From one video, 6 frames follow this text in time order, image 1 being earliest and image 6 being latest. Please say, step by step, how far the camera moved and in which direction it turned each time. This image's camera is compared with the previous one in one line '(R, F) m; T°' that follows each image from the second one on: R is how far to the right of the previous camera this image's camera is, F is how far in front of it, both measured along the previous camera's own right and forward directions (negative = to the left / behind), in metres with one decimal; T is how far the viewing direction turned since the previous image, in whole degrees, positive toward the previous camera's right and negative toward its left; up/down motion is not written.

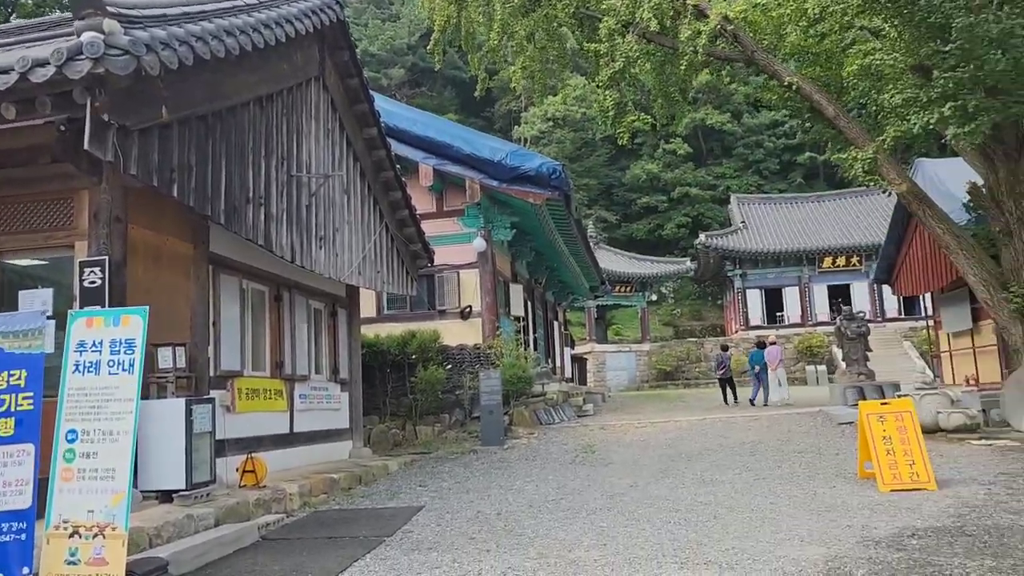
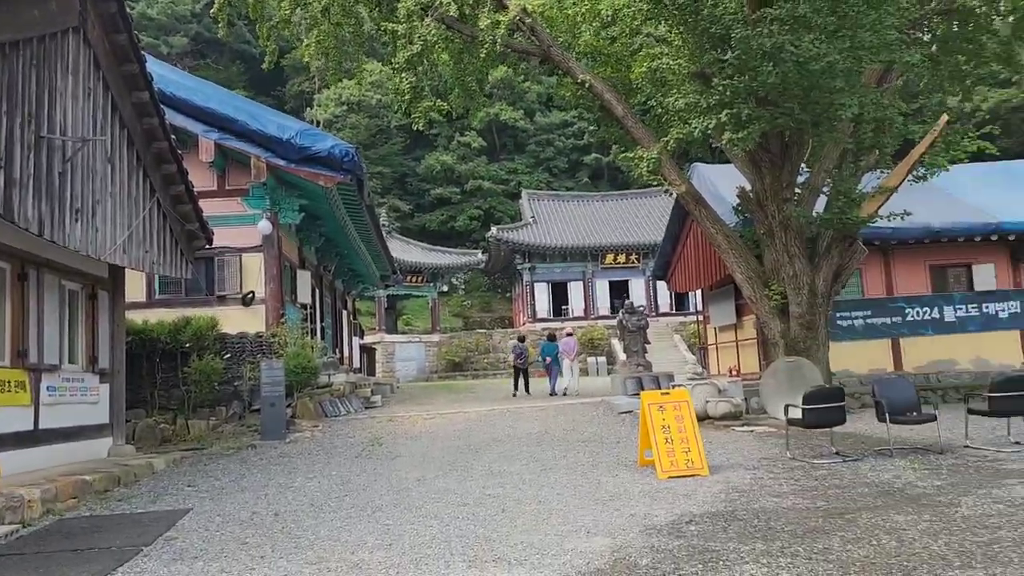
(0.0, +0.2) m; +14°
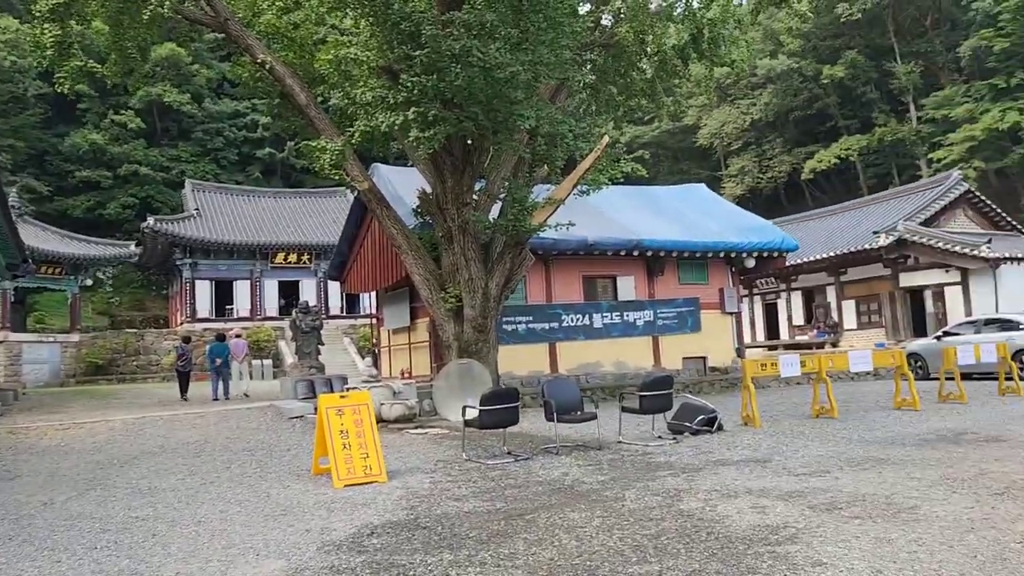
(0.0, +0.3) m; +22°
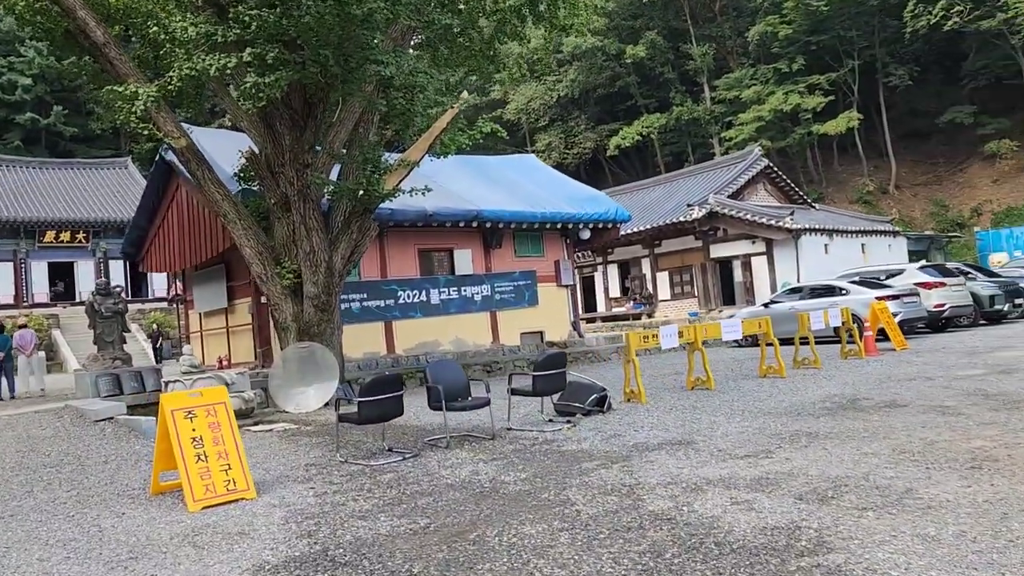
(-0.5, +0.9) m; +14°
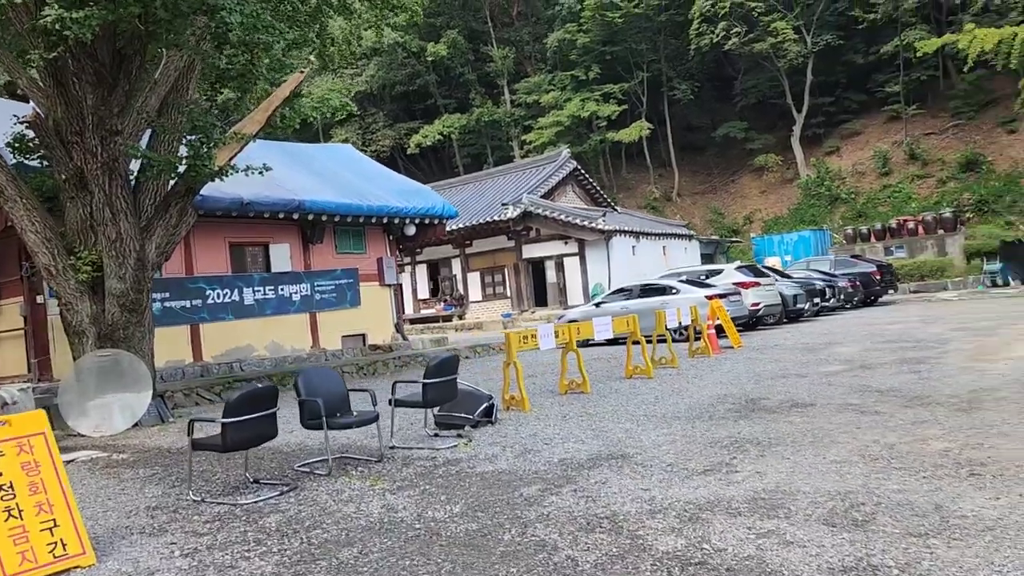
(-0.6, +0.9) m; +15°
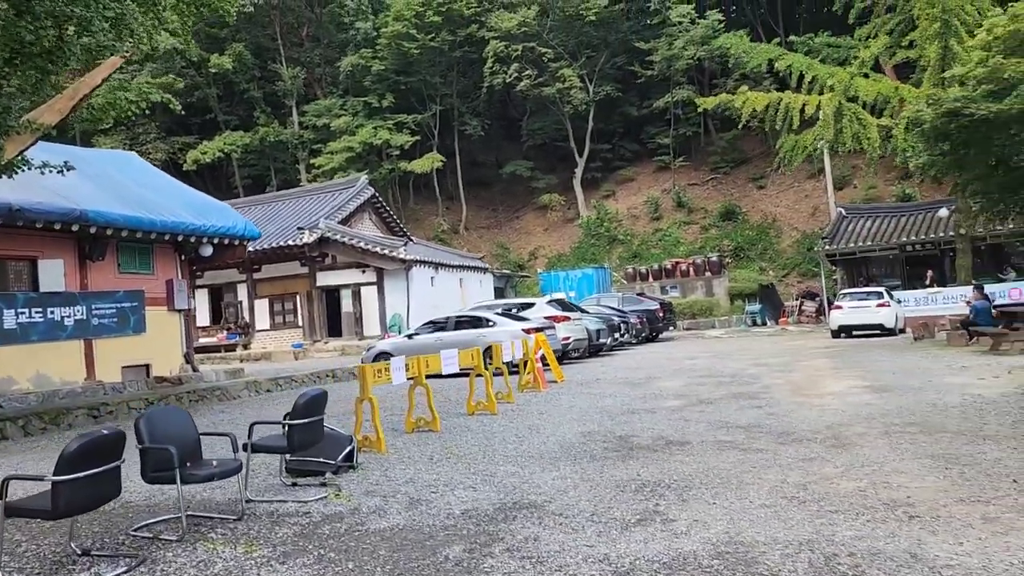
(-0.6, +0.6) m; +15°
